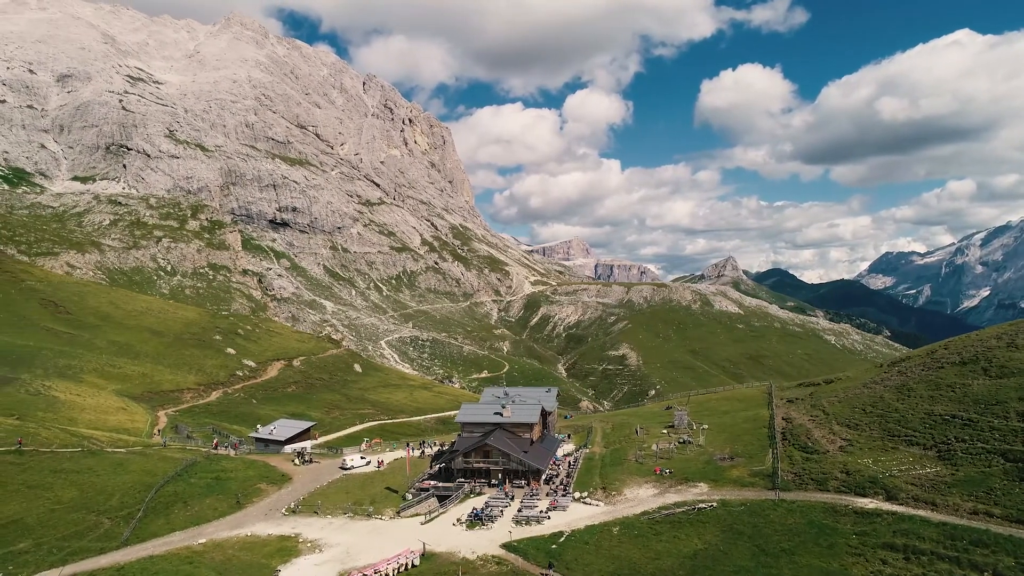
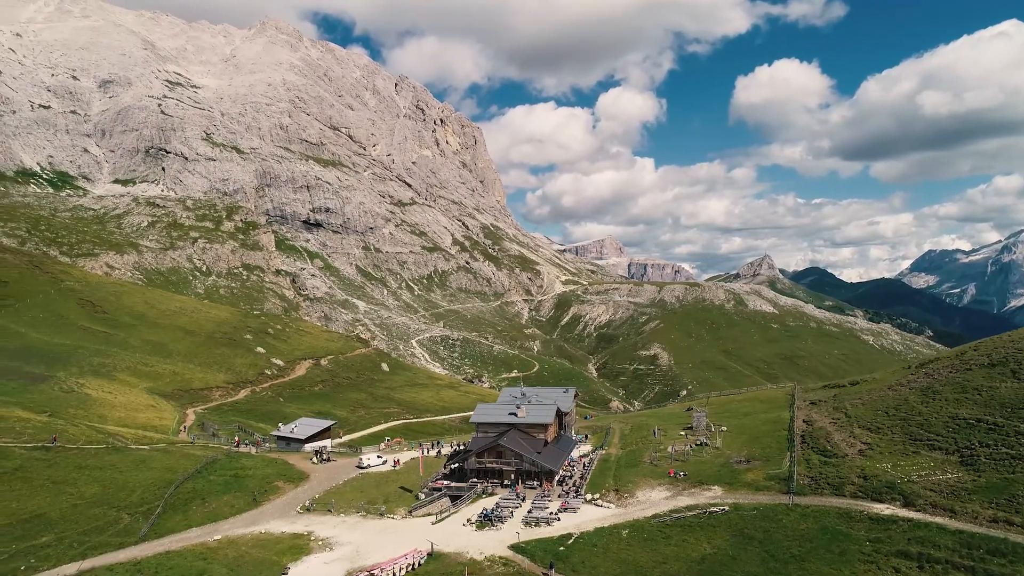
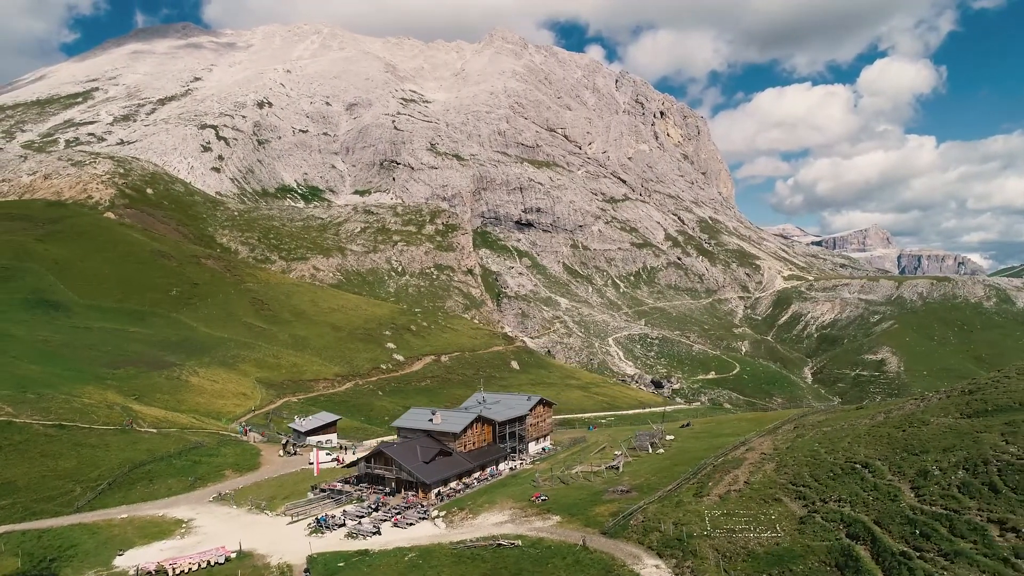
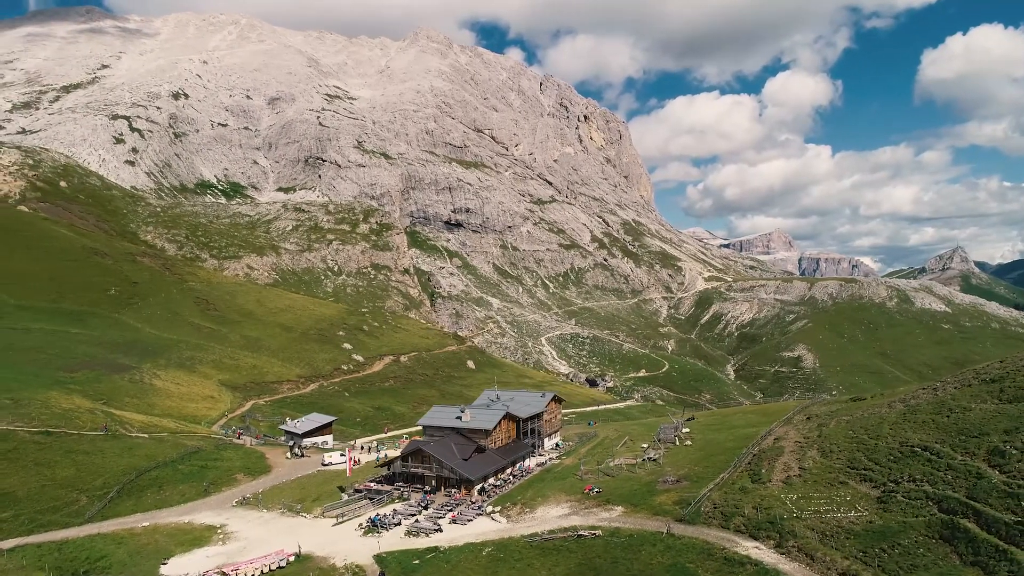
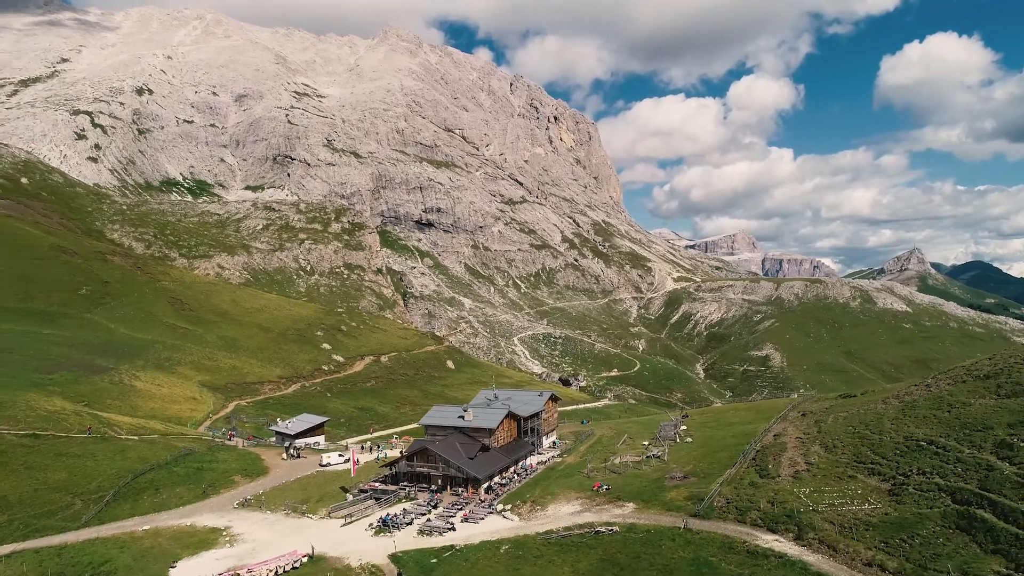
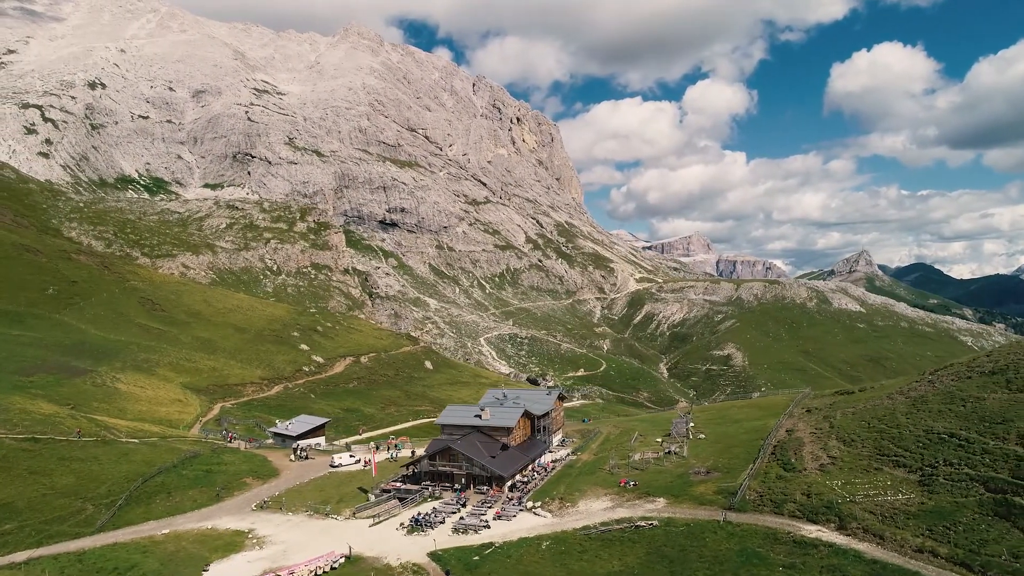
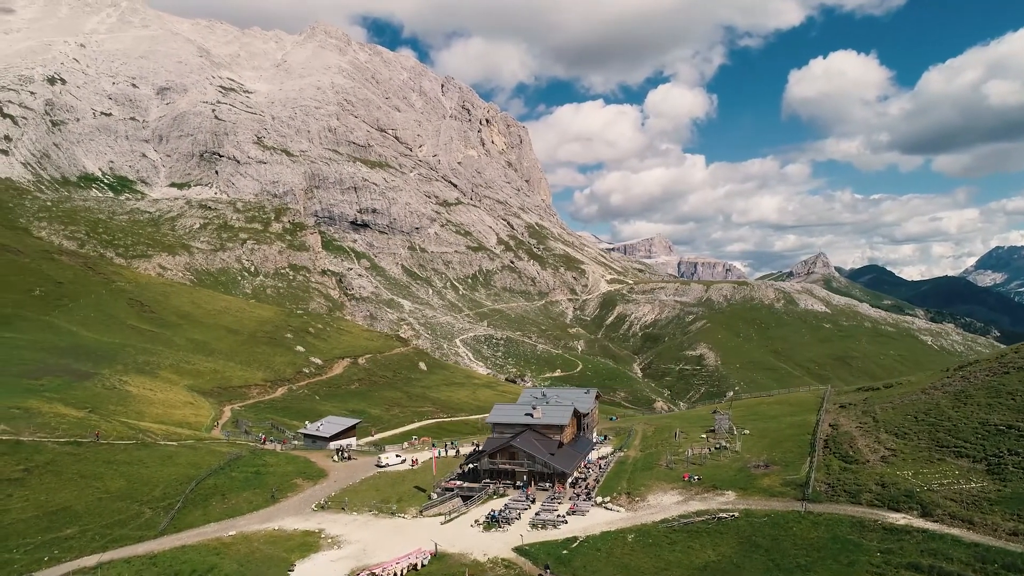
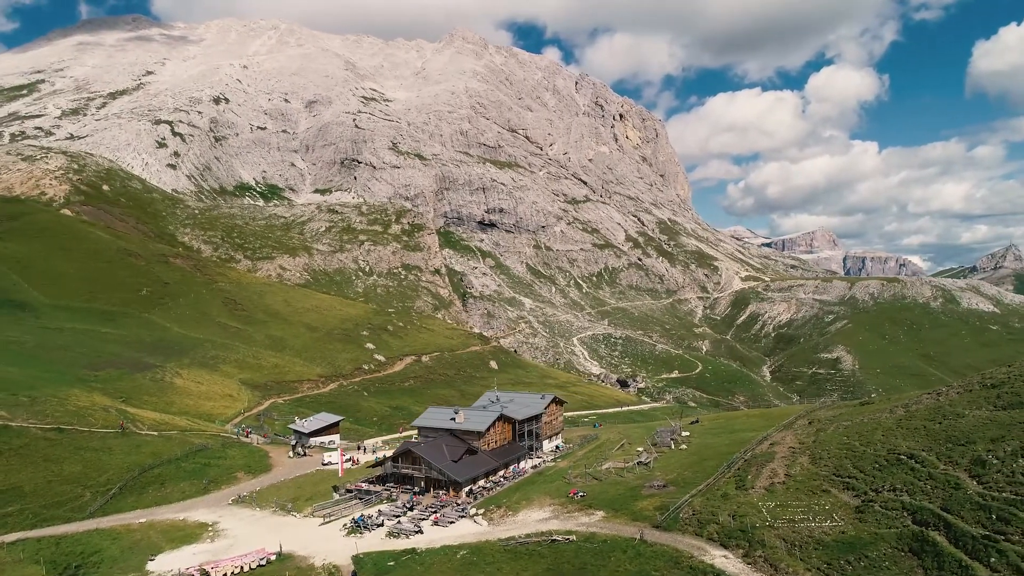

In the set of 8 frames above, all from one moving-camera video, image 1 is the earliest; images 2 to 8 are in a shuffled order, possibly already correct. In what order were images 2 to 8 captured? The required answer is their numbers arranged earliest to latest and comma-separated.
2, 7, 6, 5, 4, 8, 3
